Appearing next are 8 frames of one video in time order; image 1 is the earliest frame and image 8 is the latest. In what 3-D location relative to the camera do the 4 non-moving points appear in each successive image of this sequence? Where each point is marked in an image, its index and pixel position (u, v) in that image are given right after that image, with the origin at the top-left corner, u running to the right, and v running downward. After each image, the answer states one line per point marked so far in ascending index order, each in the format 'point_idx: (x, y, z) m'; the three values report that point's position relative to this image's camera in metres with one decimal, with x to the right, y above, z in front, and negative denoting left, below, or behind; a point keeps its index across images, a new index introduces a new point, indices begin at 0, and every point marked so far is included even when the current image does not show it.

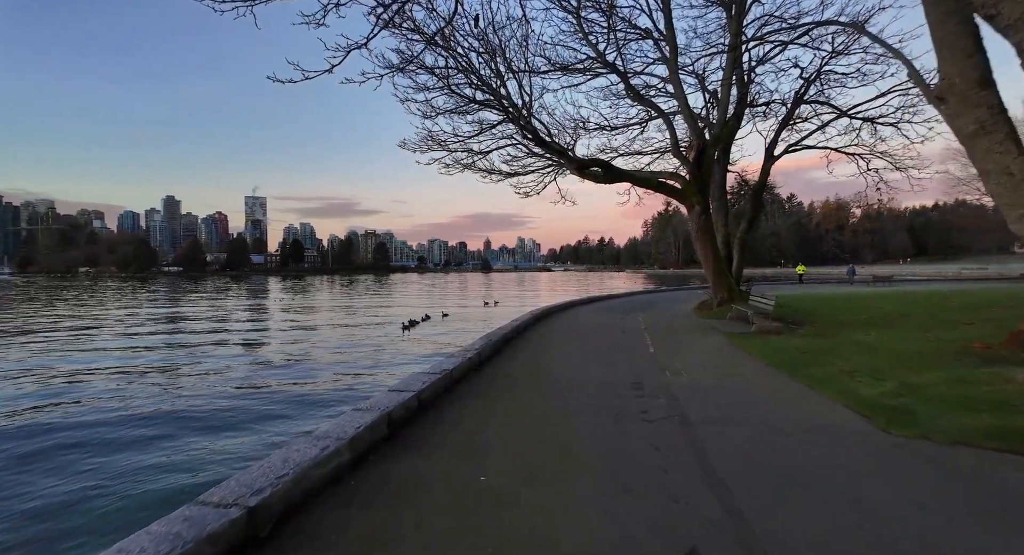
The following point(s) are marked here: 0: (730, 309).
0: (+6.2, -0.9, +14.5) m
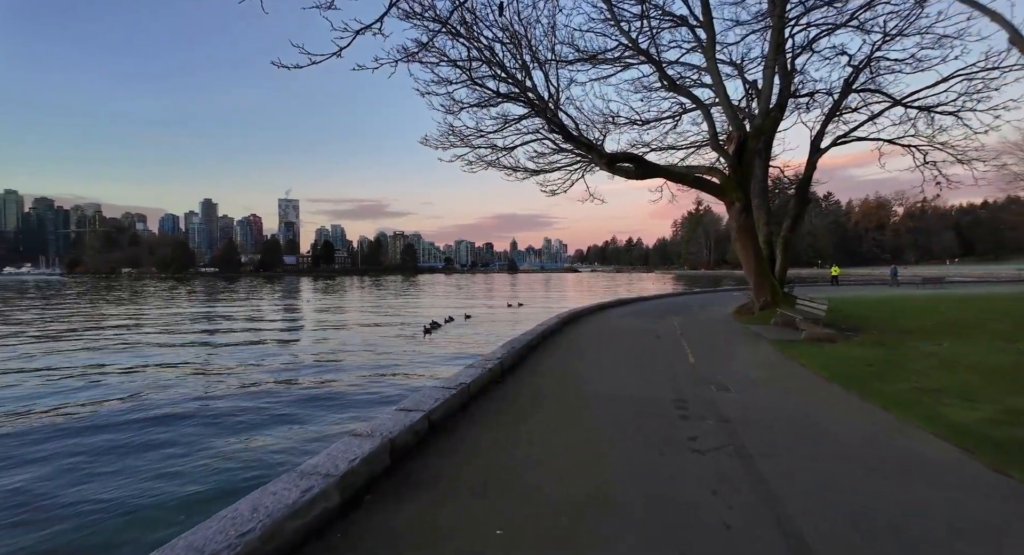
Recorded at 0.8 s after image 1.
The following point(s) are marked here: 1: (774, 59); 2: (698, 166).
0: (+6.9, -0.9, +13.5) m
1: (+7.5, +6.2, +14.7) m
2: (+5.3, +3.1, +14.5) m
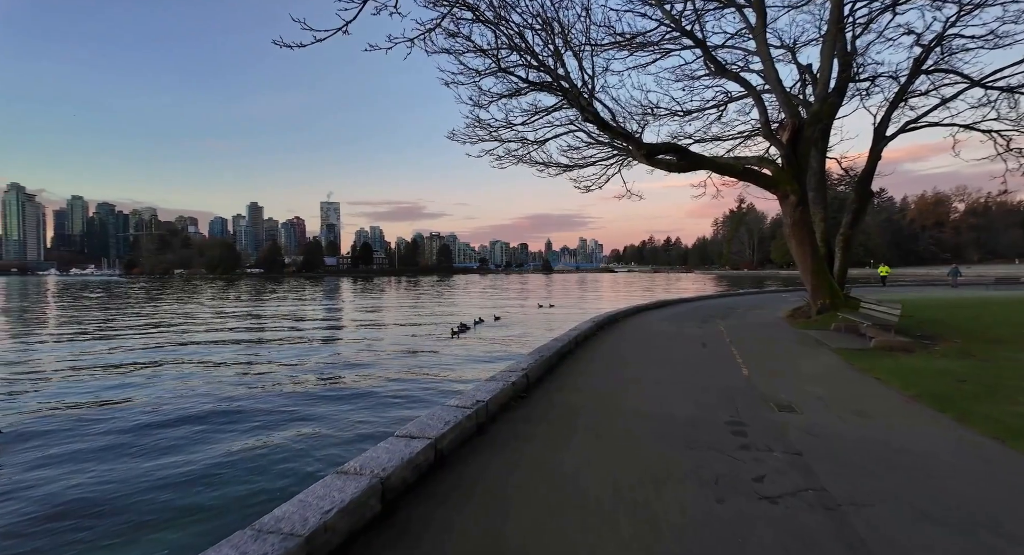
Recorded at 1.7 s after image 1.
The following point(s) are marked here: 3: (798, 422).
0: (+7.7, -1.0, +12.2) m
1: (+8.4, +6.2, +13.4) m
2: (+6.1, +3.1, +13.3) m
3: (+2.9, -1.5, +5.3) m
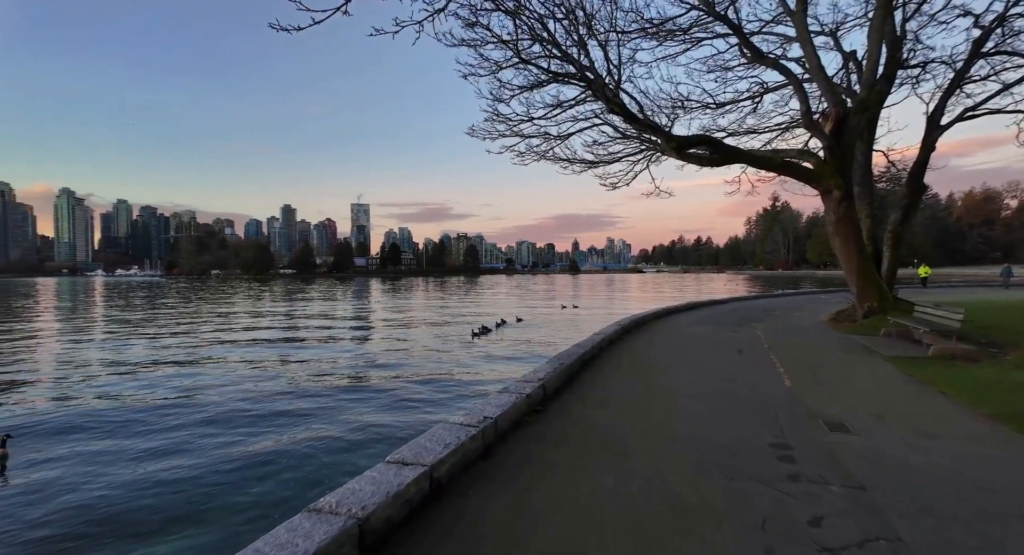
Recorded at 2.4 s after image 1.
0: (+8.1, -1.0, +11.2) m
1: (+8.9, +6.2, +12.4) m
2: (+6.7, +3.1, +12.4) m
3: (+3.1, -1.5, +4.6) m
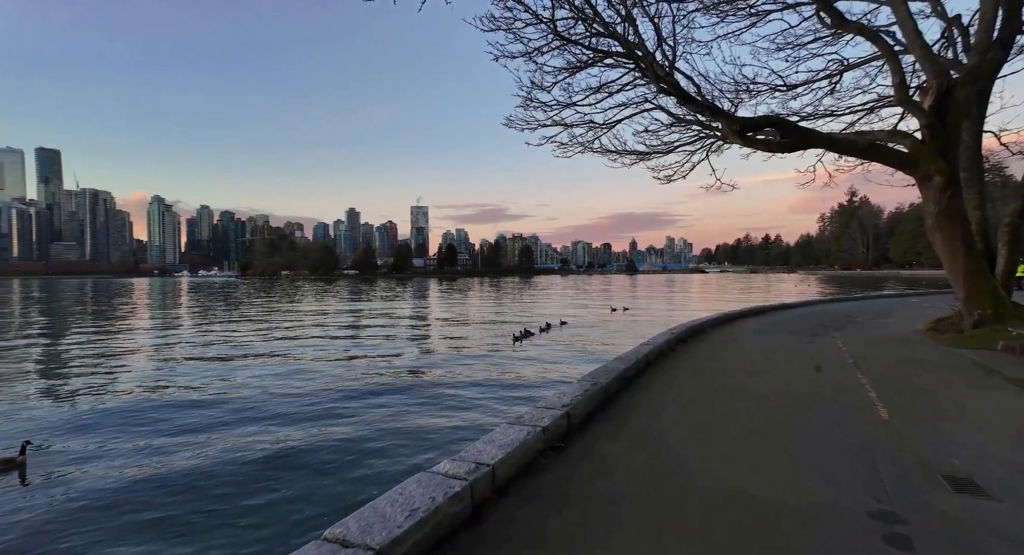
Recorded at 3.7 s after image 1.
0: (+8.9, -1.0, +9.3) m
1: (+9.8, +6.1, +10.4) m
2: (+7.5, +3.0, +10.7) m
3: (+3.1, -1.5, +3.3) m
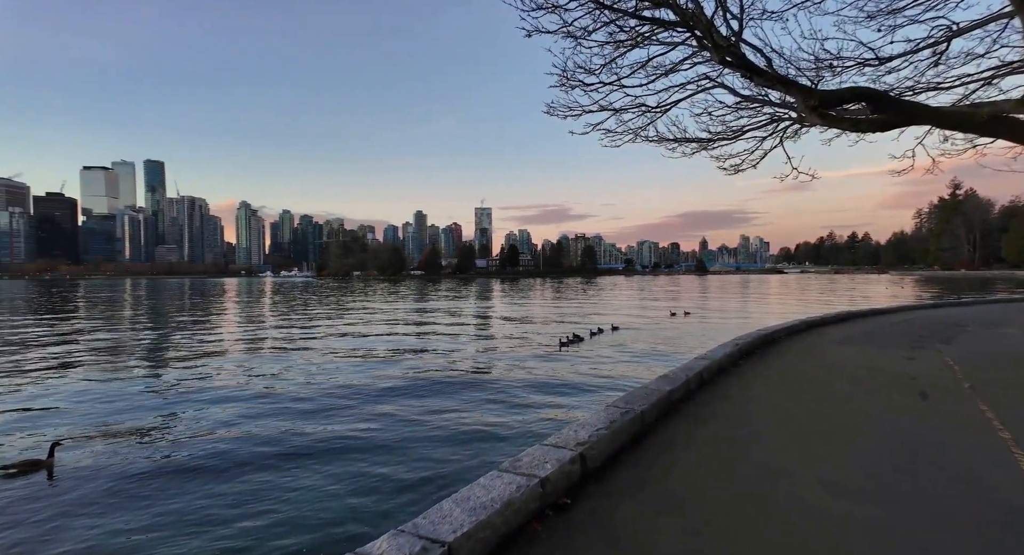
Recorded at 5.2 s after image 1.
0: (+9.4, -1.1, +7.2) m
1: (+10.4, +6.1, +8.2) m
2: (+8.2, +3.0, +8.8) m
3: (+2.9, -1.6, +2.0) m
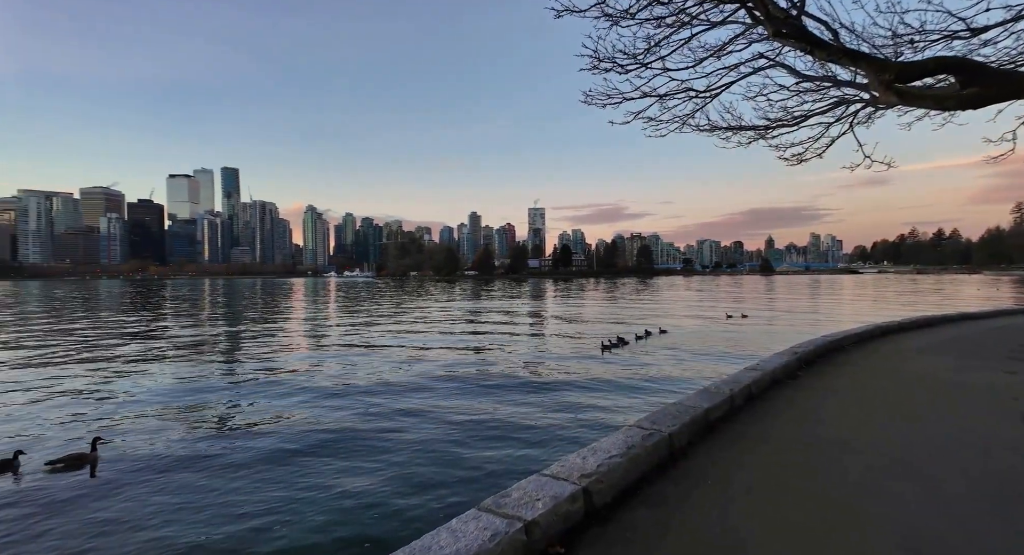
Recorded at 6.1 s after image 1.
0: (+9.7, -1.1, +5.7) m
1: (+10.8, +6.1, +6.5) m
2: (+8.7, +3.0, +7.3) m
3: (+2.7, -1.6, +1.1) m
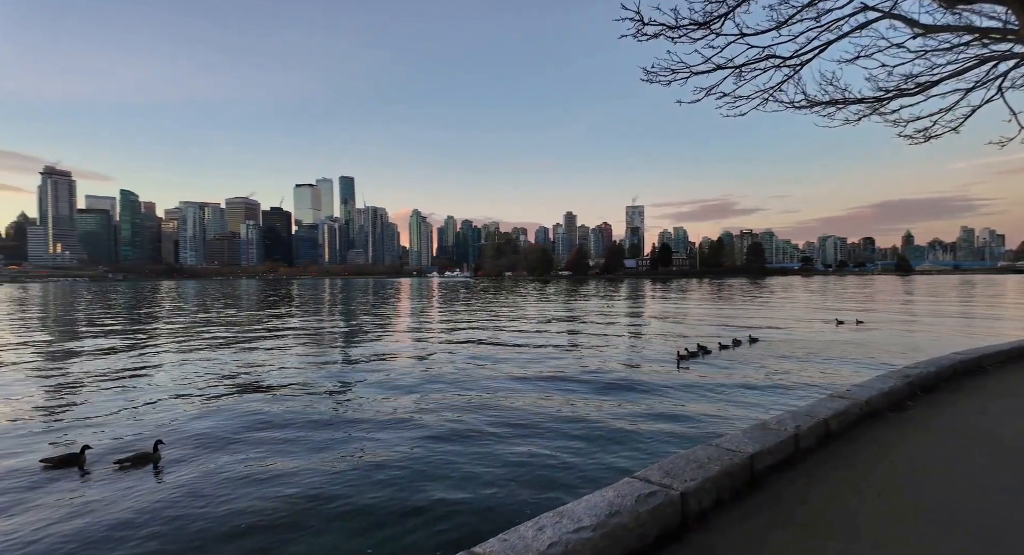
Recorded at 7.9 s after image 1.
0: (+9.6, -1.1, +3.1) m
1: (+10.9, +6.0, +3.7) m
2: (+9.0, +2.9, +4.8) m
3: (+1.9, -1.6, -0.1) m
